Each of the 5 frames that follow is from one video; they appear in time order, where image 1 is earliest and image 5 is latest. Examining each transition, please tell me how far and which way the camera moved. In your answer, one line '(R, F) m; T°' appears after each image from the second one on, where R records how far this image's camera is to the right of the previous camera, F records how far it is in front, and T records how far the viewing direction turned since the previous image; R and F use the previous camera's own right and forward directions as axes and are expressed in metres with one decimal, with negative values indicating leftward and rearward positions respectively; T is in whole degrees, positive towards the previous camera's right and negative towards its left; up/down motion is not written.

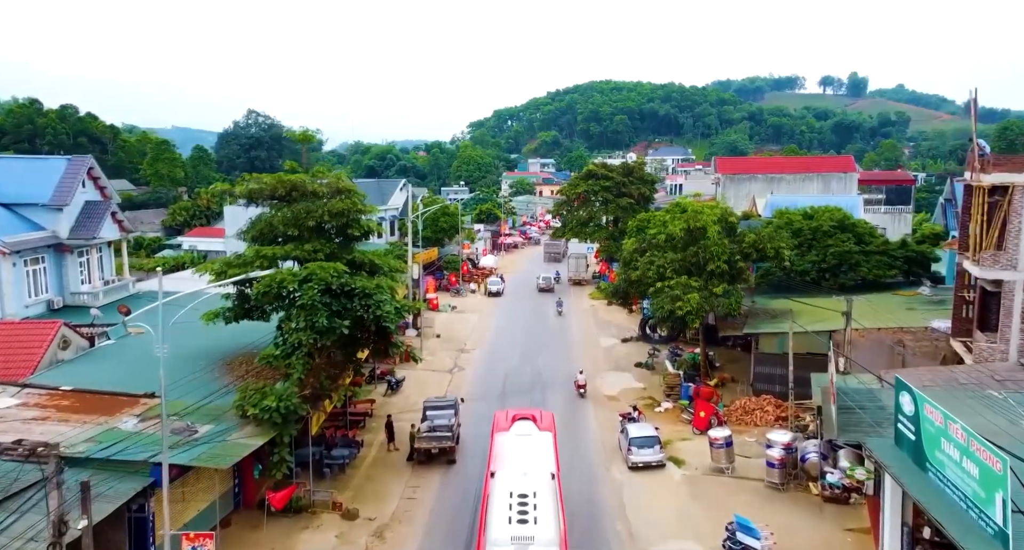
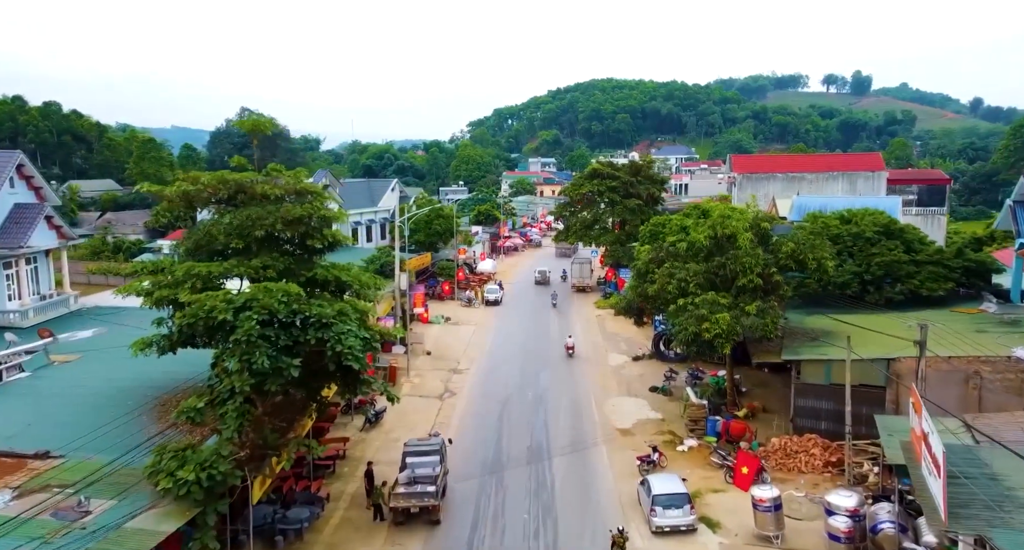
(+0.1, +3.6) m; 0°
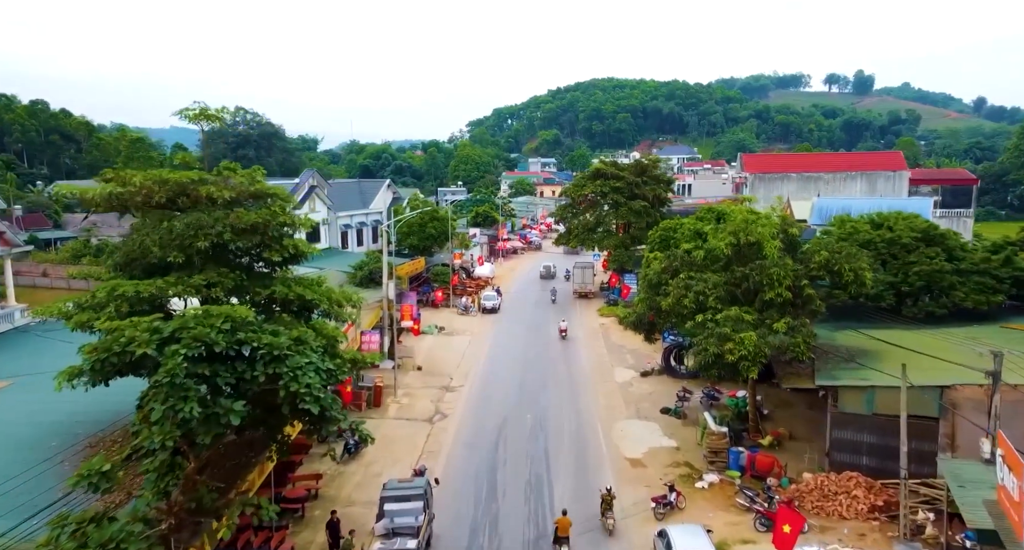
(+0.1, +2.5) m; 0°
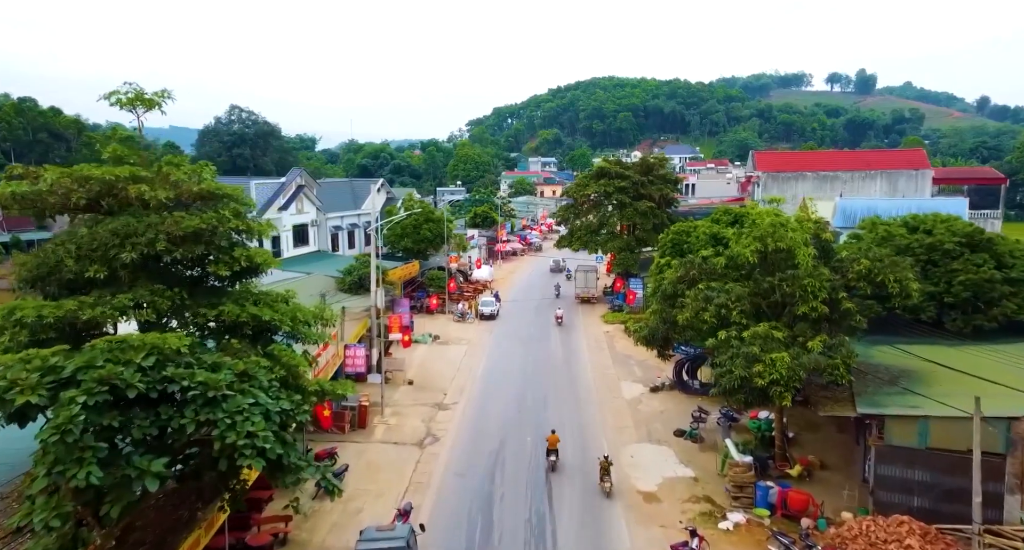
(0.0, +2.3) m; 0°
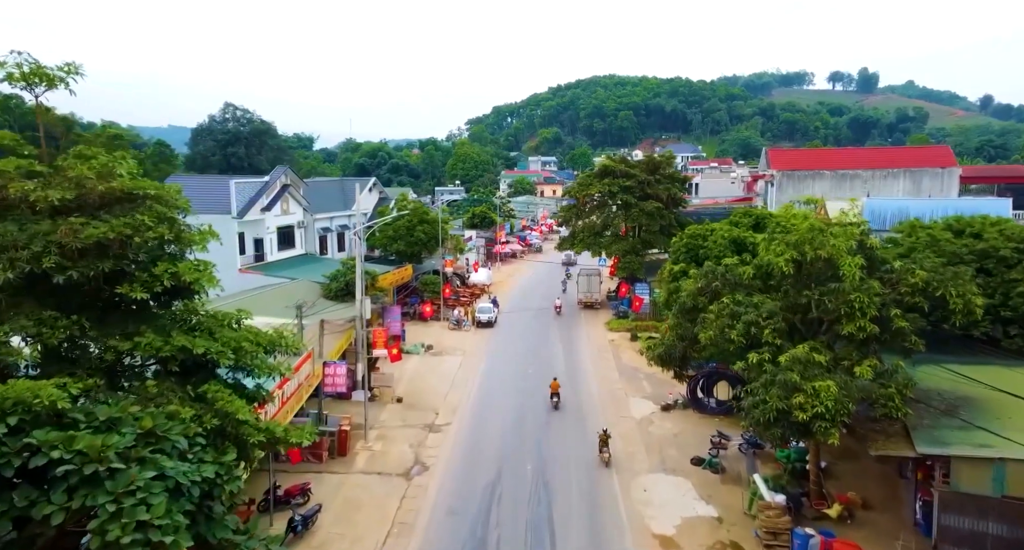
(+0.1, +2.4) m; 0°
